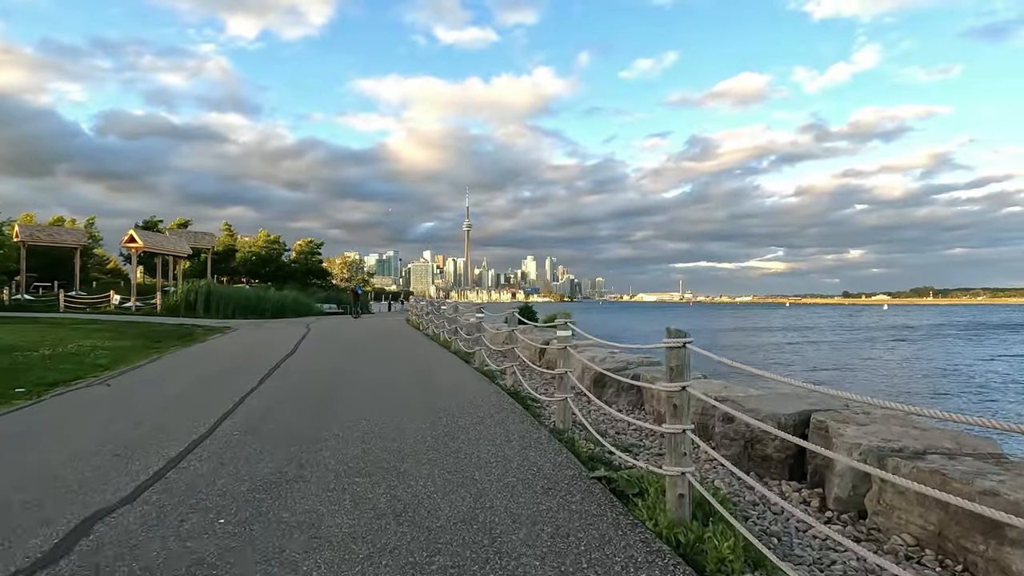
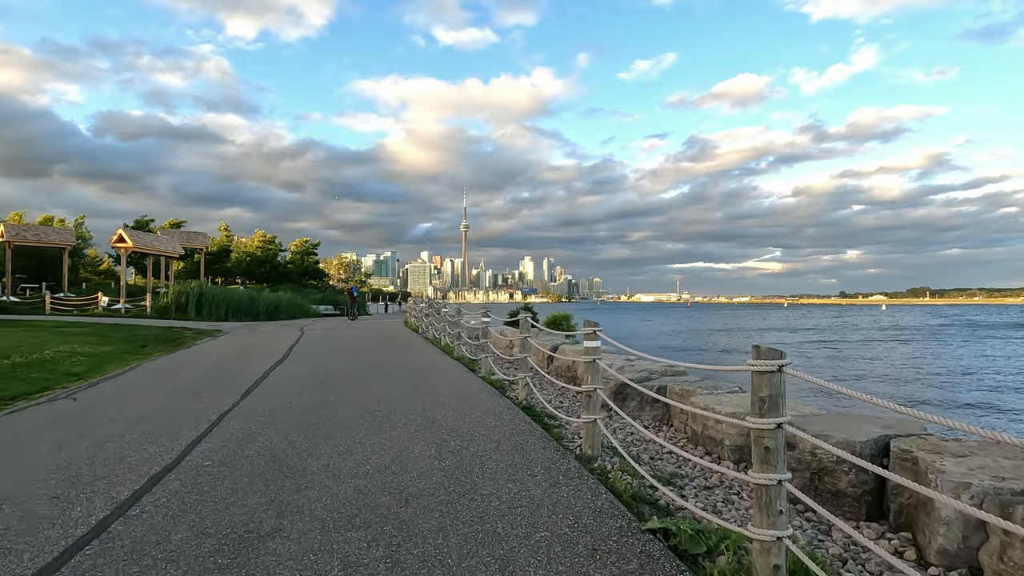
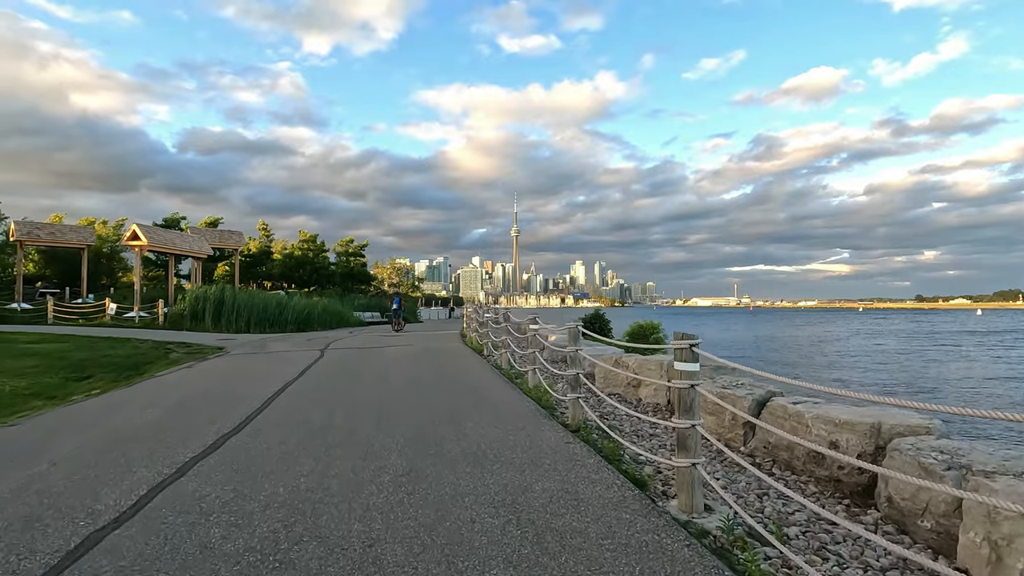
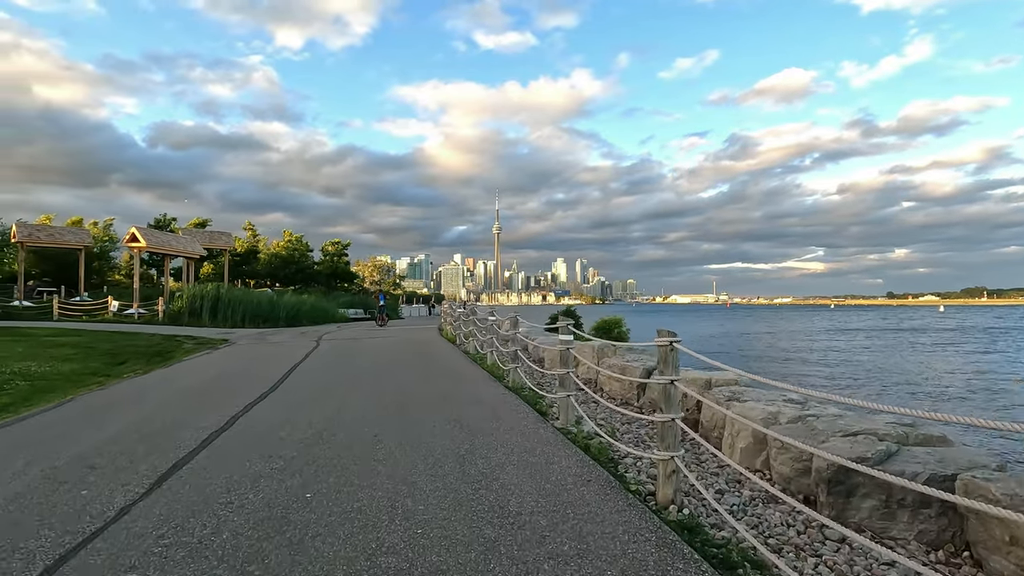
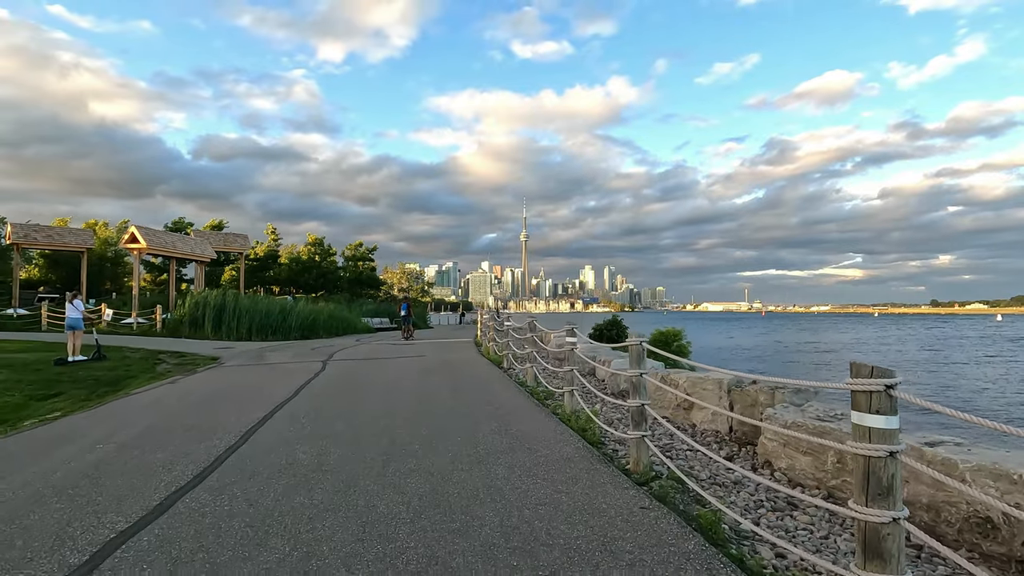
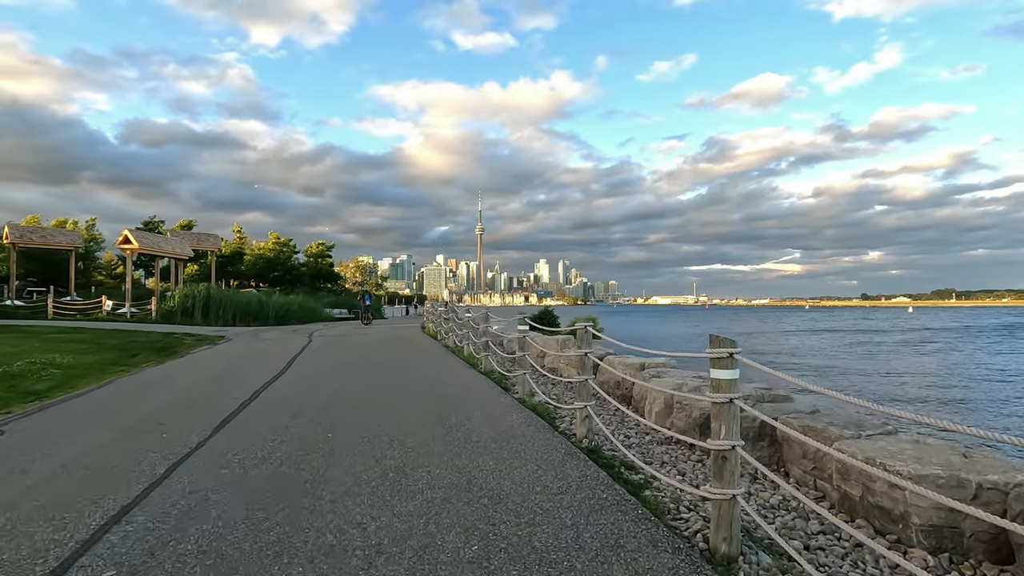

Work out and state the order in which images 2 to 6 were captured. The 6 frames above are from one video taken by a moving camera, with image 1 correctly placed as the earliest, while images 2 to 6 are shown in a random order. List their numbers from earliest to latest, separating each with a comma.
2, 6, 4, 3, 5
